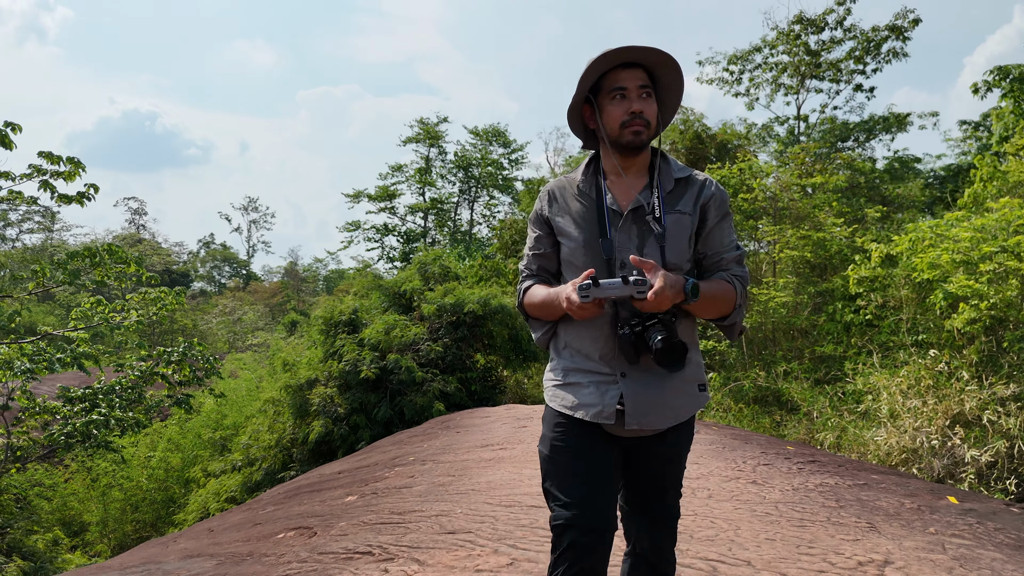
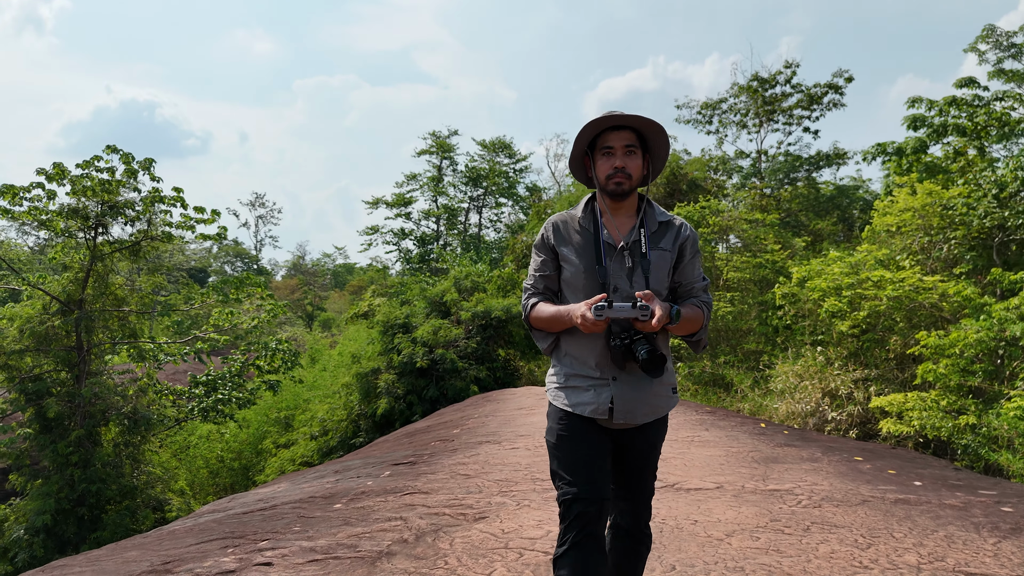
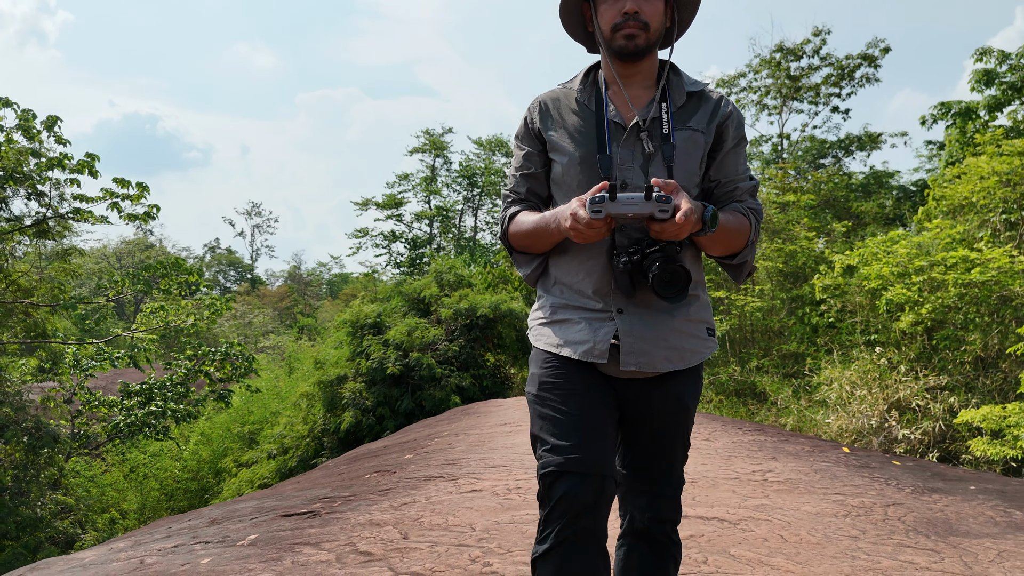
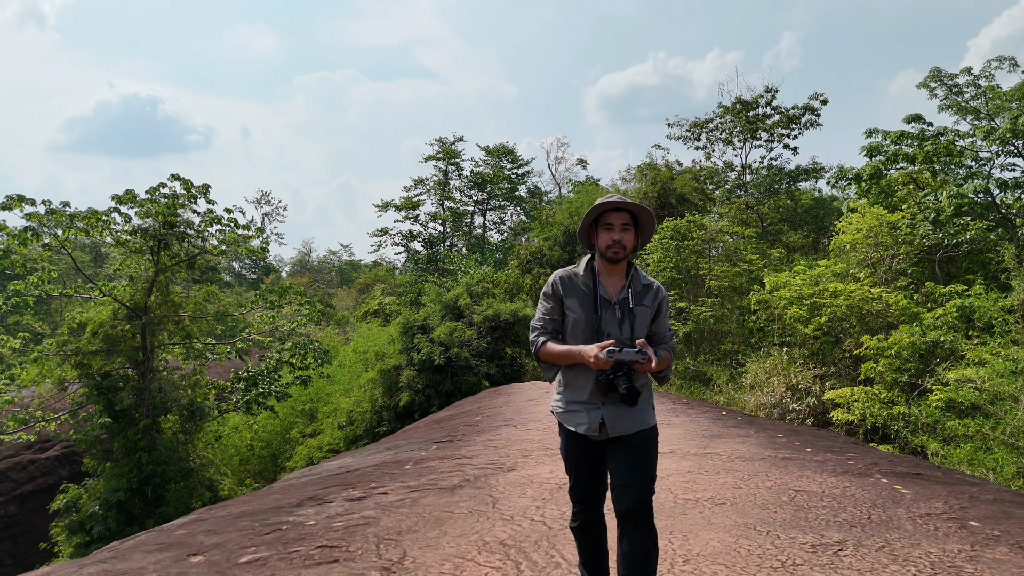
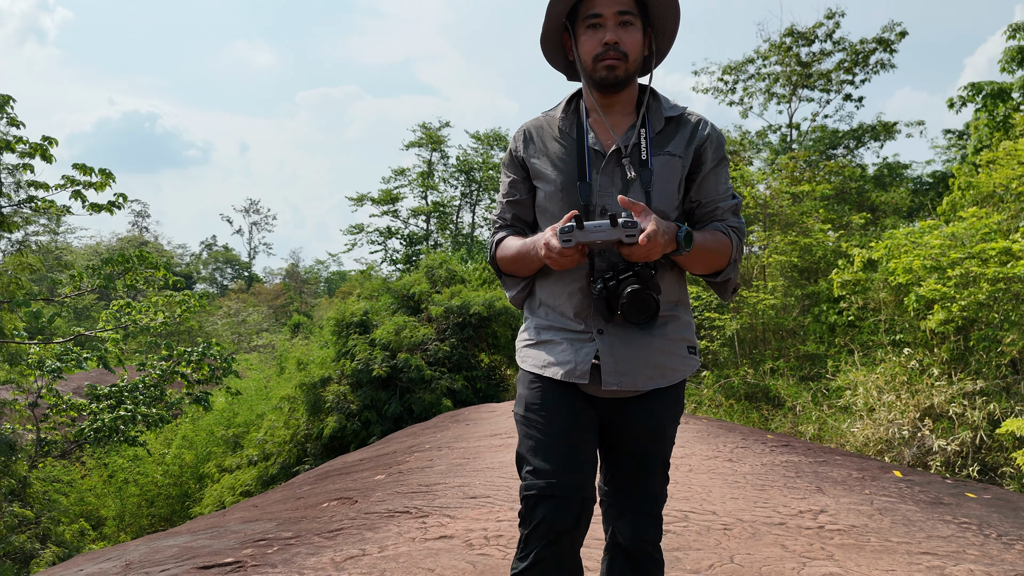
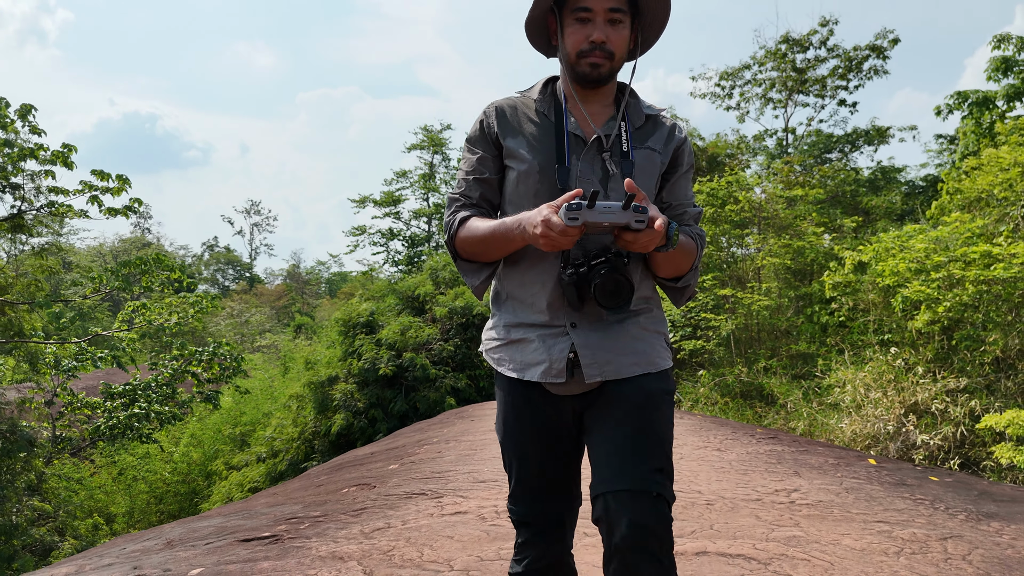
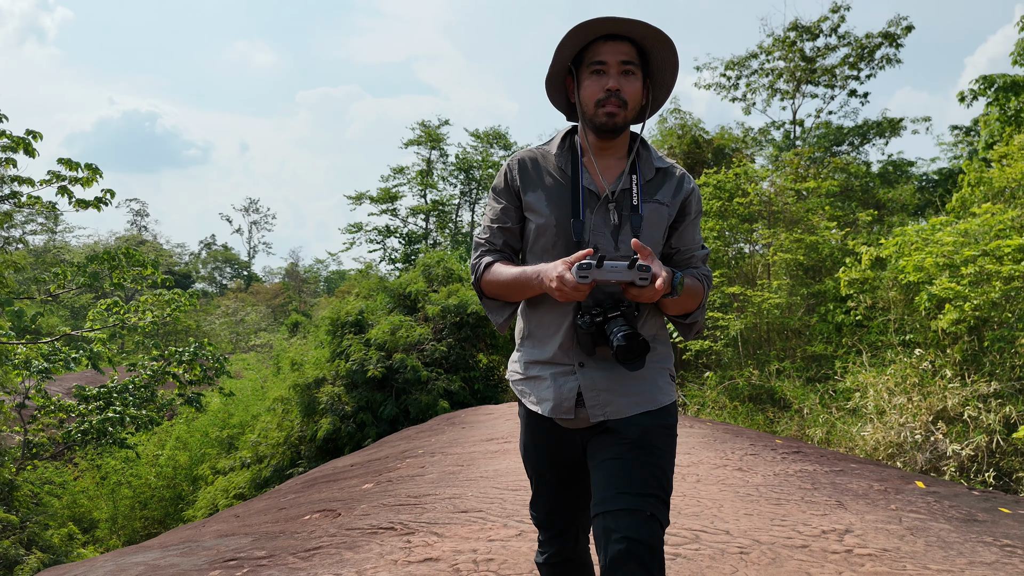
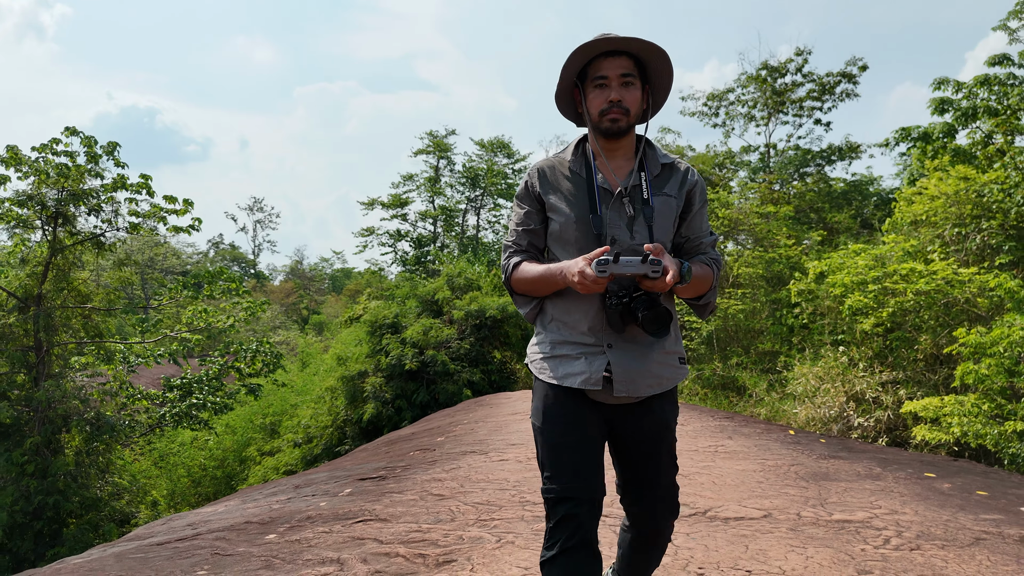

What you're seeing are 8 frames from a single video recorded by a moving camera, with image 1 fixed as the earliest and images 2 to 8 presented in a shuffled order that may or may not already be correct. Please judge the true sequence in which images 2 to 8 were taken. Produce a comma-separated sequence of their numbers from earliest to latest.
7, 5, 6, 3, 8, 2, 4
